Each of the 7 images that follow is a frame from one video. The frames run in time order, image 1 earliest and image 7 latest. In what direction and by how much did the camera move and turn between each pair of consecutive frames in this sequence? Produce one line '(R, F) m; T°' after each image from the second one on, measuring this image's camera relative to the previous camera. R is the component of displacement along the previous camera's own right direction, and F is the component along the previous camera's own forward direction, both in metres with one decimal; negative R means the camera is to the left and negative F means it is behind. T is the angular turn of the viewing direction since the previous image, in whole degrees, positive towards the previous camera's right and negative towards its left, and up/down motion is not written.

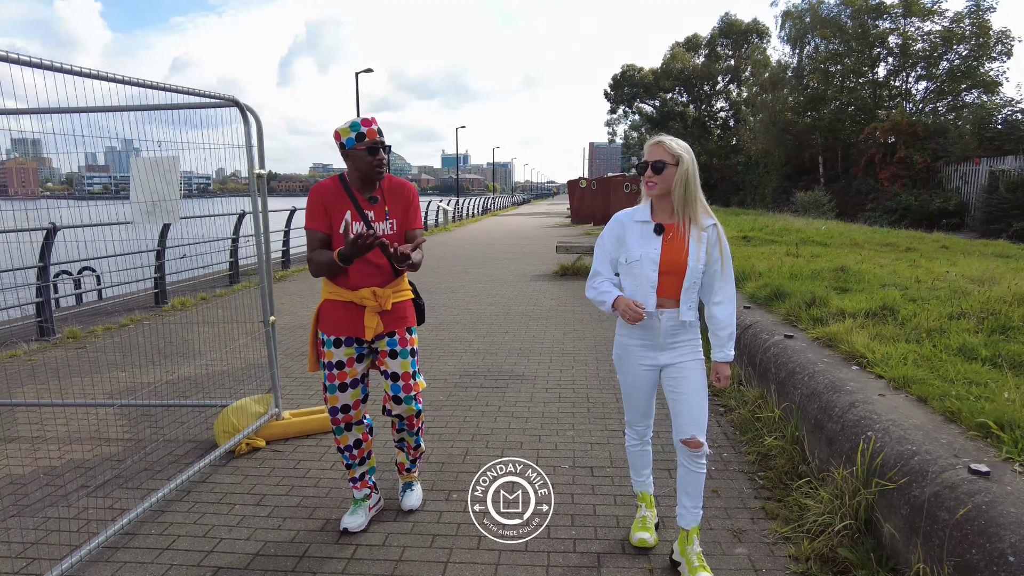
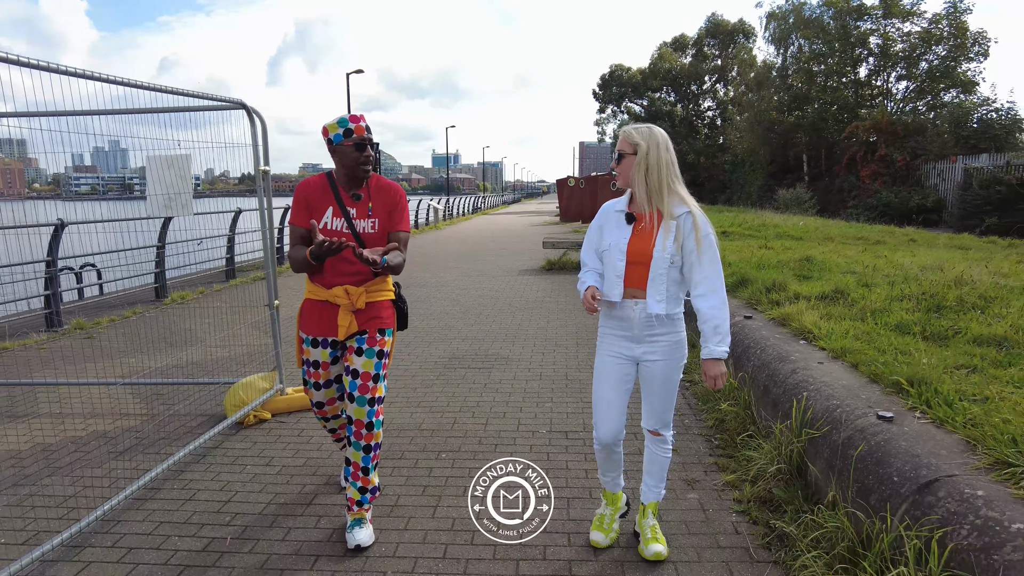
(+0.1, -0.4) m; +1°
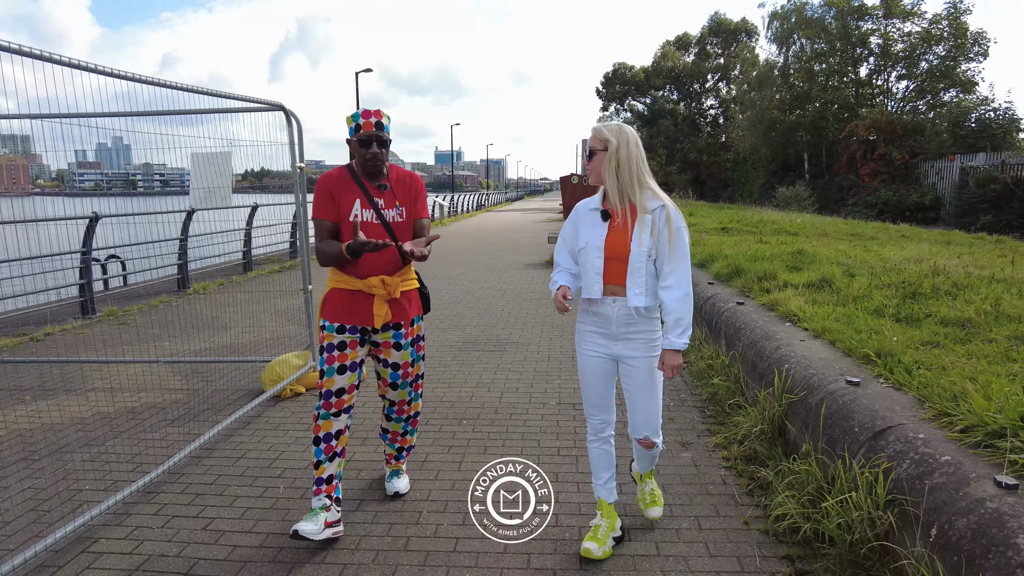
(-0.1, -0.4) m; 0°
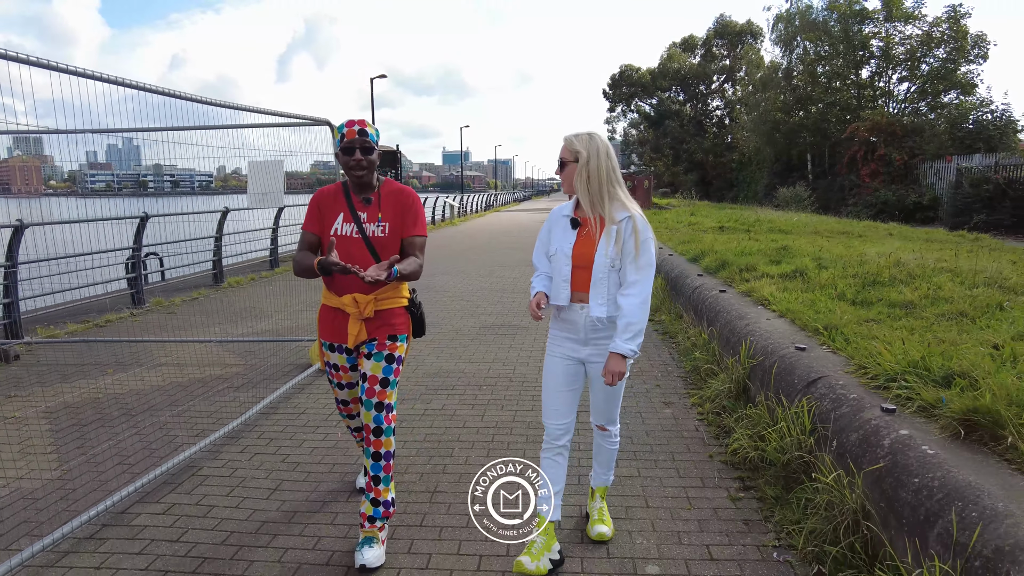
(0.0, -0.8) m; -1°
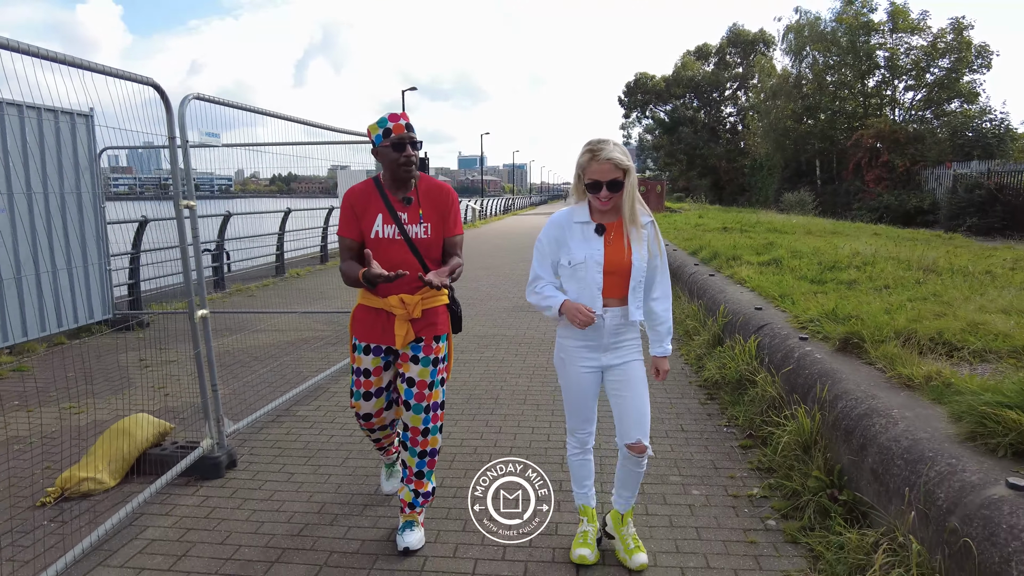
(-0.2, -1.5) m; -1°
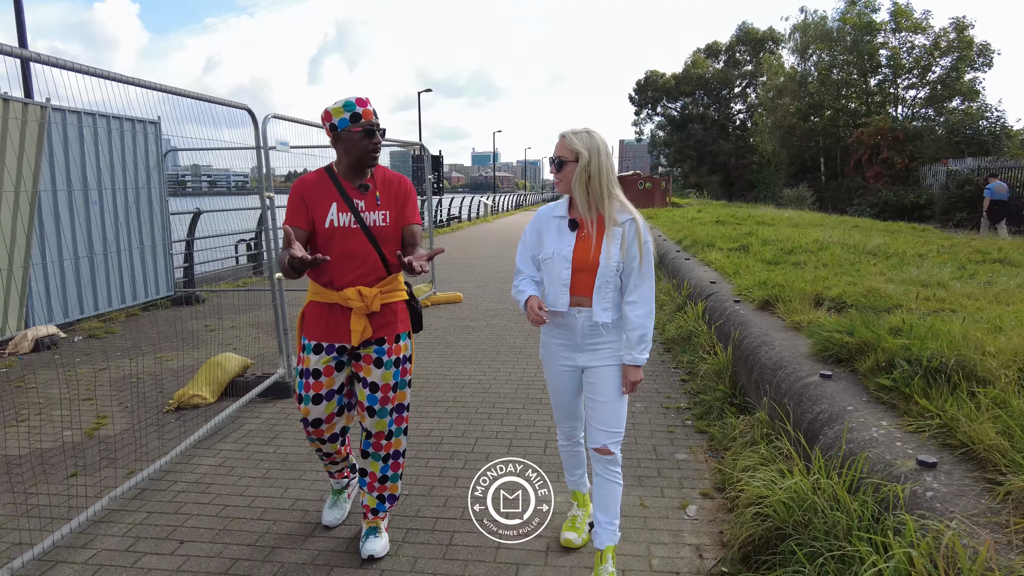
(+0.1, -1.2) m; -1°
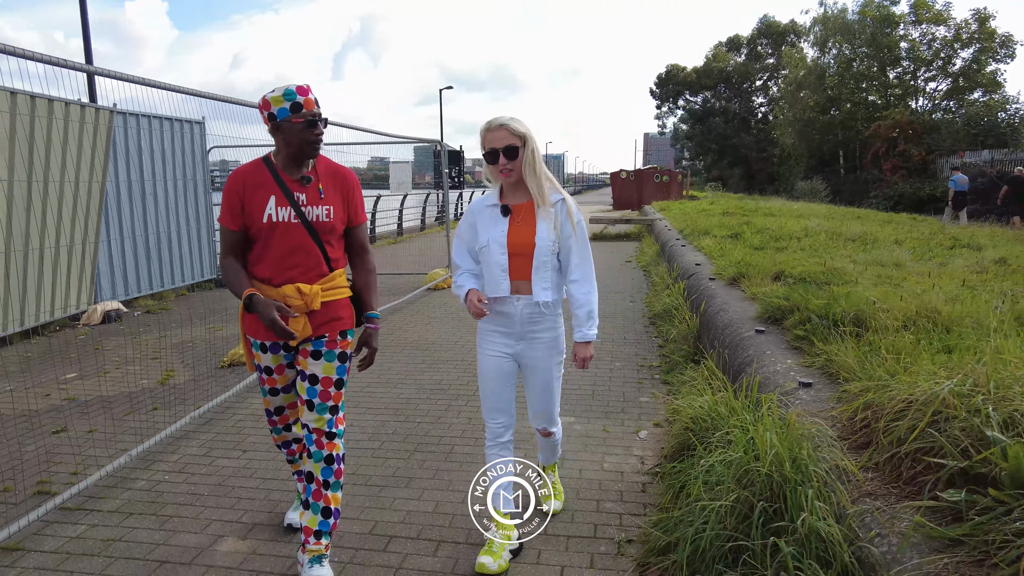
(+0.2, -0.8) m; -2°
